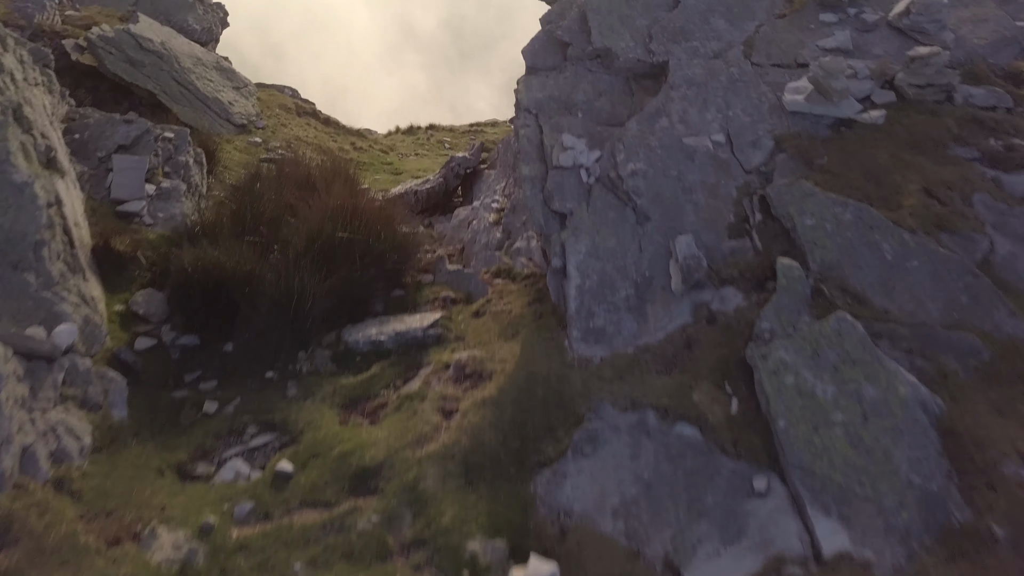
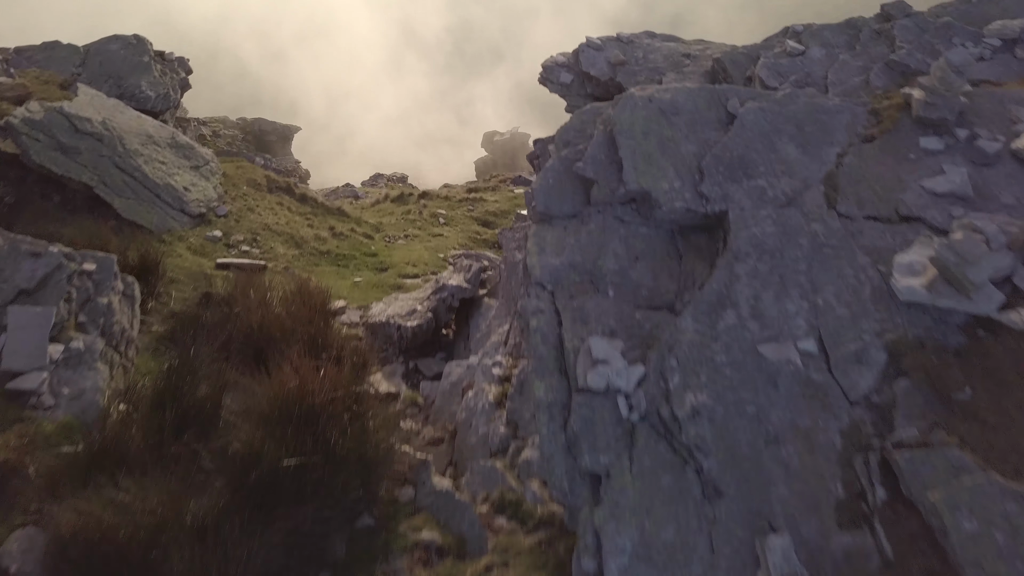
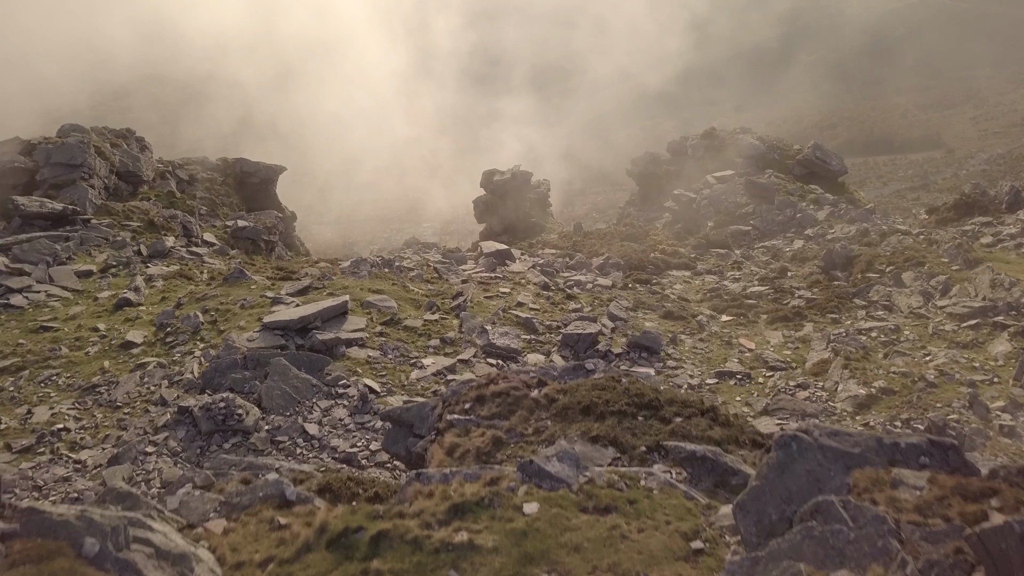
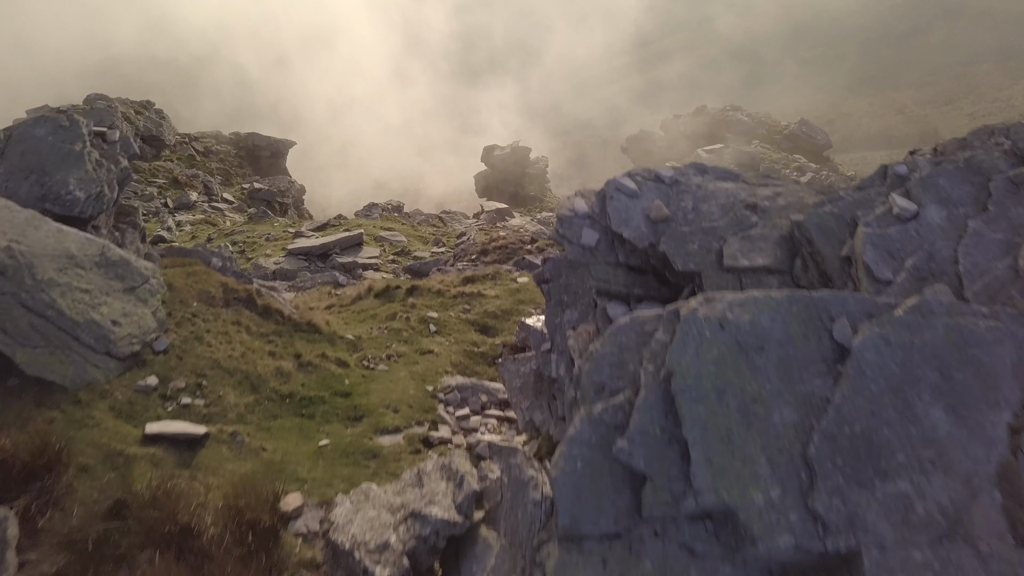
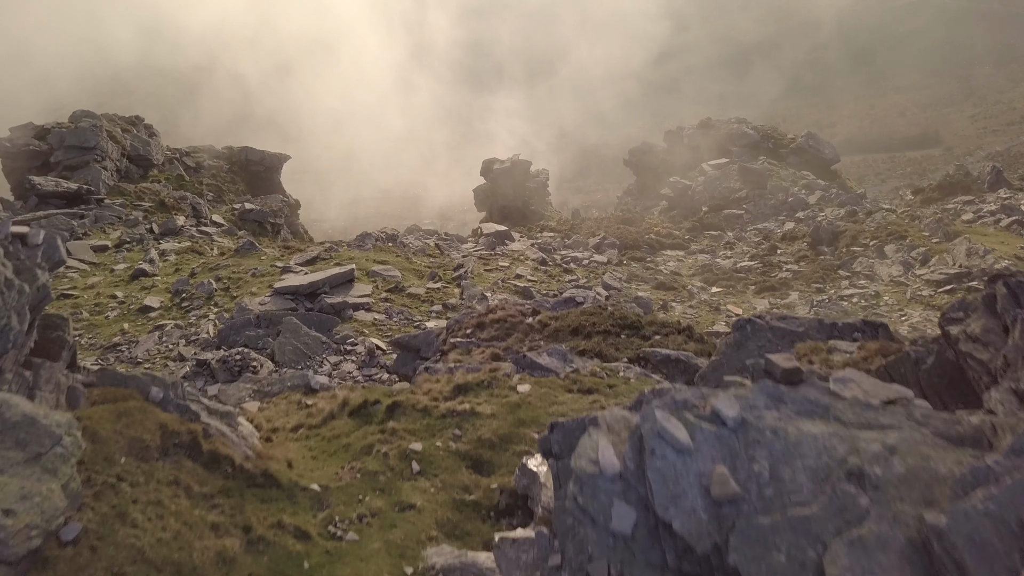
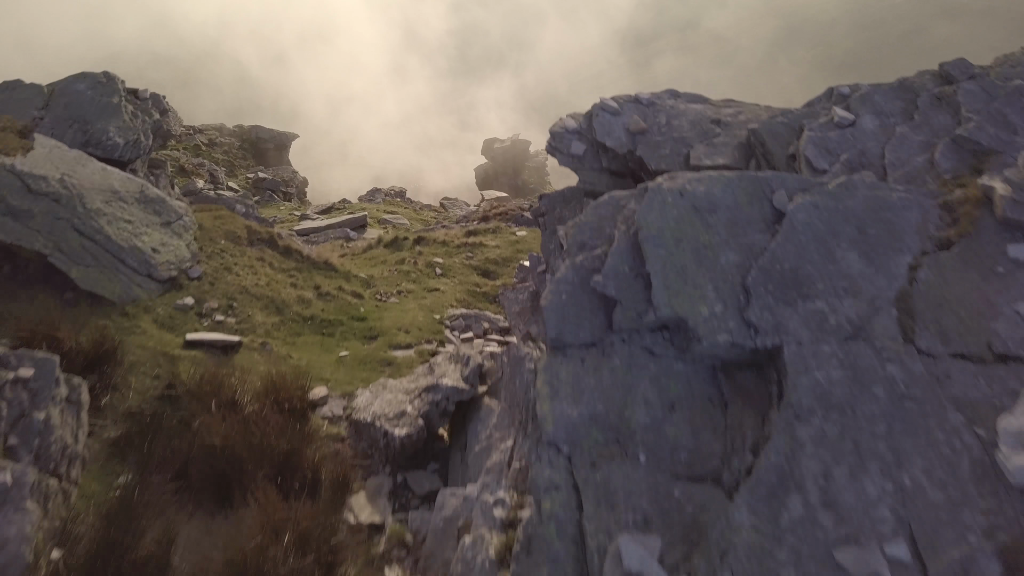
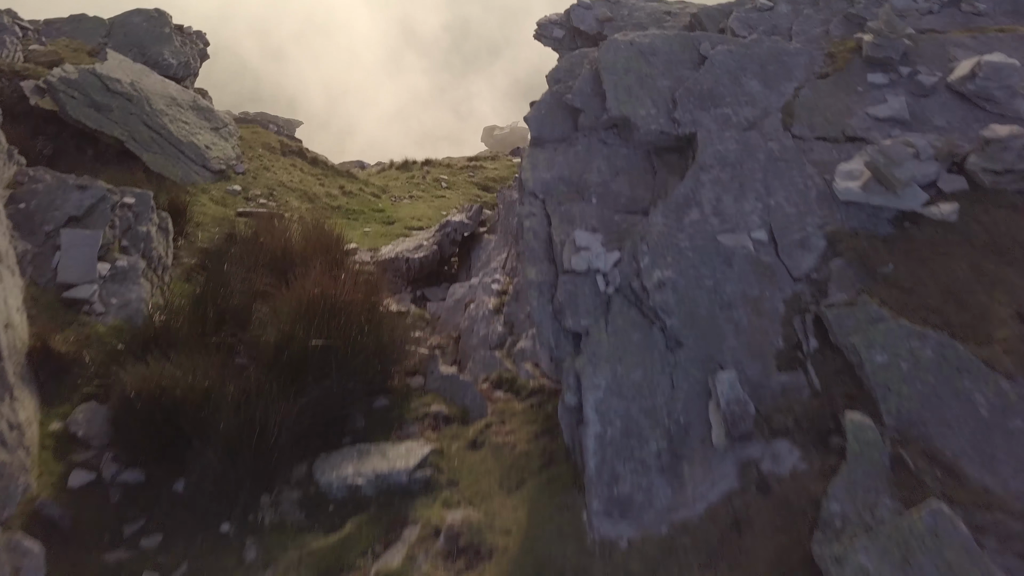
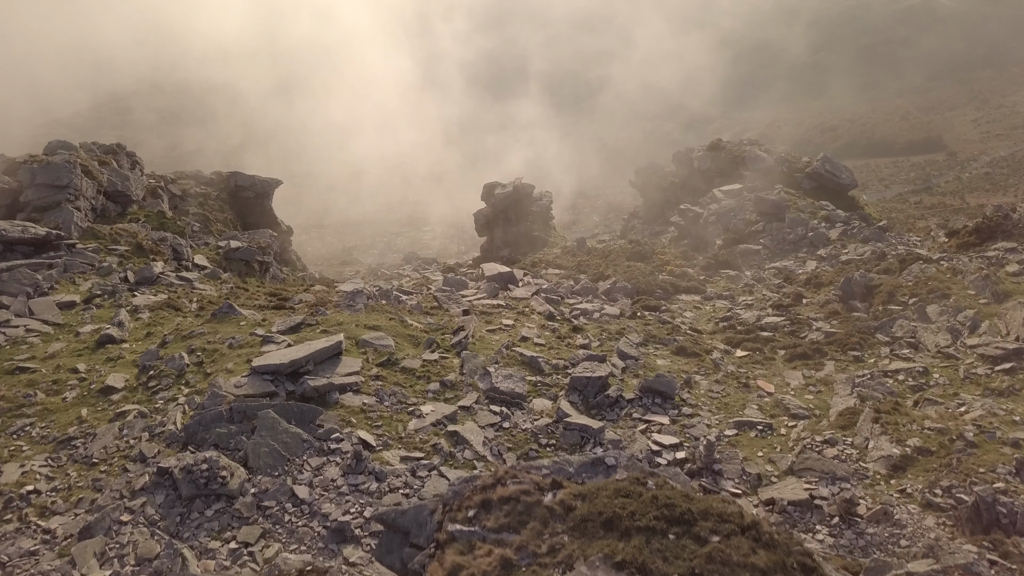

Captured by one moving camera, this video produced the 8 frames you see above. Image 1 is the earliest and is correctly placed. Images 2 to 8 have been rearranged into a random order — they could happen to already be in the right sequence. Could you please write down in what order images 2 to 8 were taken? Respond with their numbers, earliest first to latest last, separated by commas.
7, 2, 6, 4, 5, 3, 8
